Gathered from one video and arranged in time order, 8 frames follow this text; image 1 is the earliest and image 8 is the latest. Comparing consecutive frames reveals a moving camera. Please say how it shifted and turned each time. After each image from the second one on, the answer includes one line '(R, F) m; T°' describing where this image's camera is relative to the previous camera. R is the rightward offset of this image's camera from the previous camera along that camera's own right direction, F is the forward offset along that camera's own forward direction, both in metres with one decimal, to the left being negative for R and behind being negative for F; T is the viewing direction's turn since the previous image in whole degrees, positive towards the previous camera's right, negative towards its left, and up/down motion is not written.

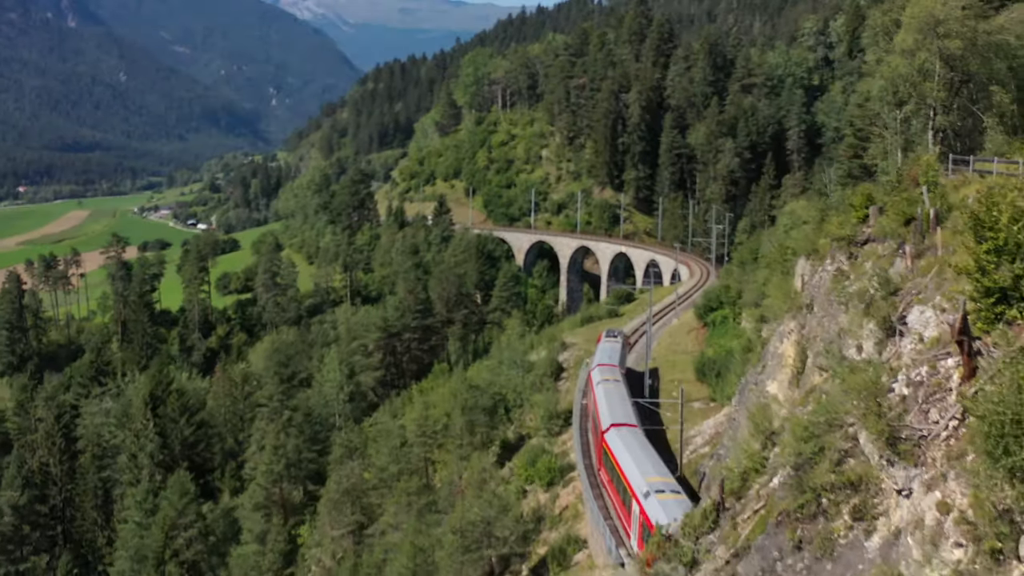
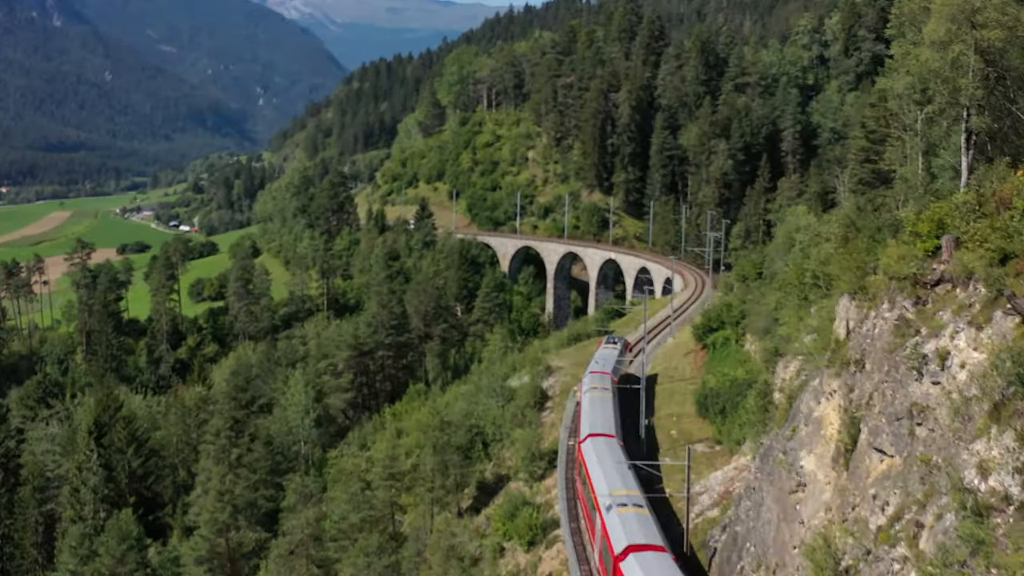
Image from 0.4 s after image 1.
(+0.3, +4.0) m; +1°
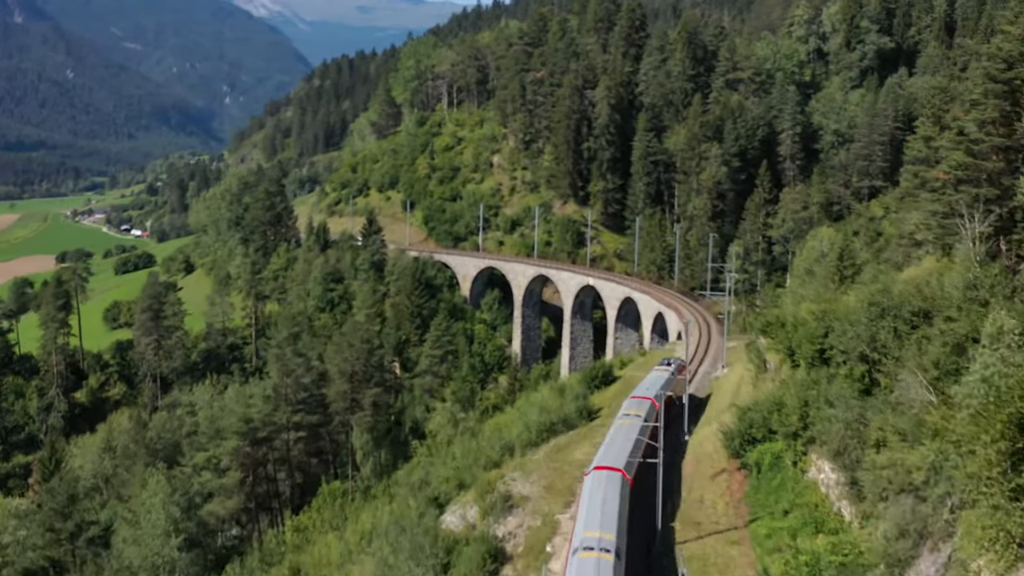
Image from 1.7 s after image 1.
(+0.7, +12.8) m; +1°
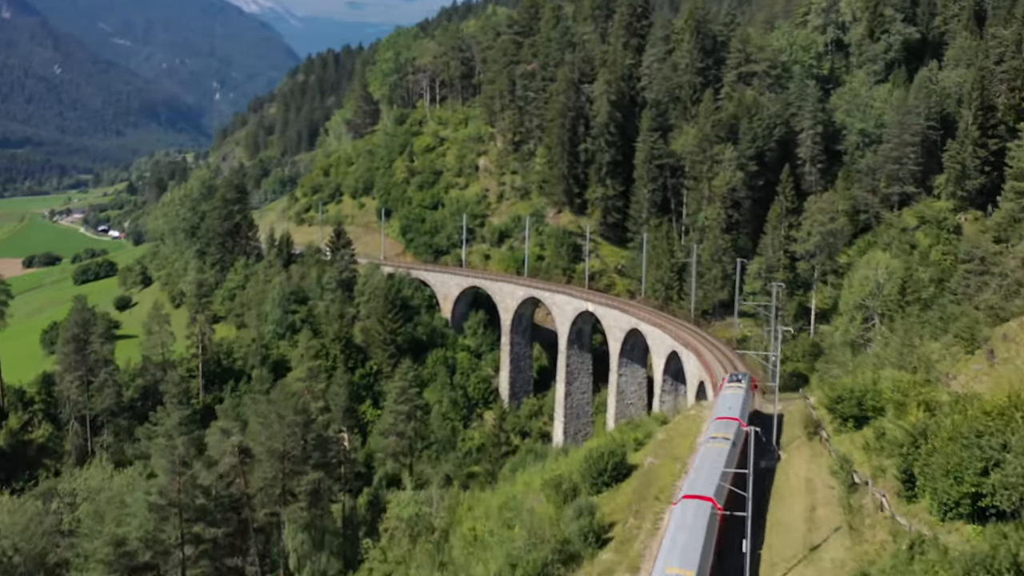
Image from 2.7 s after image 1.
(+0.3, +10.0) m; 0°
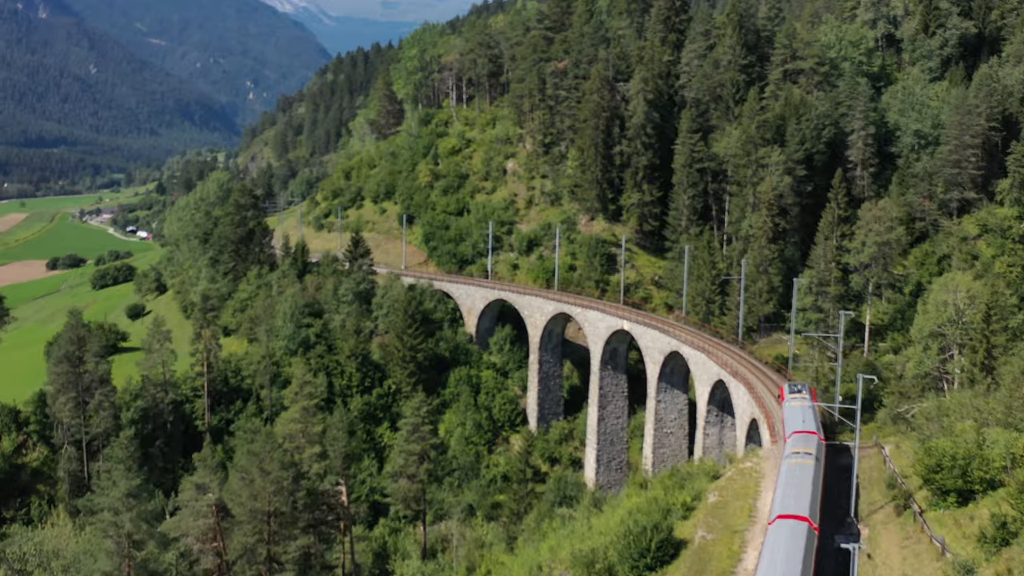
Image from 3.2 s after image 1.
(+0.2, +5.0) m; -2°
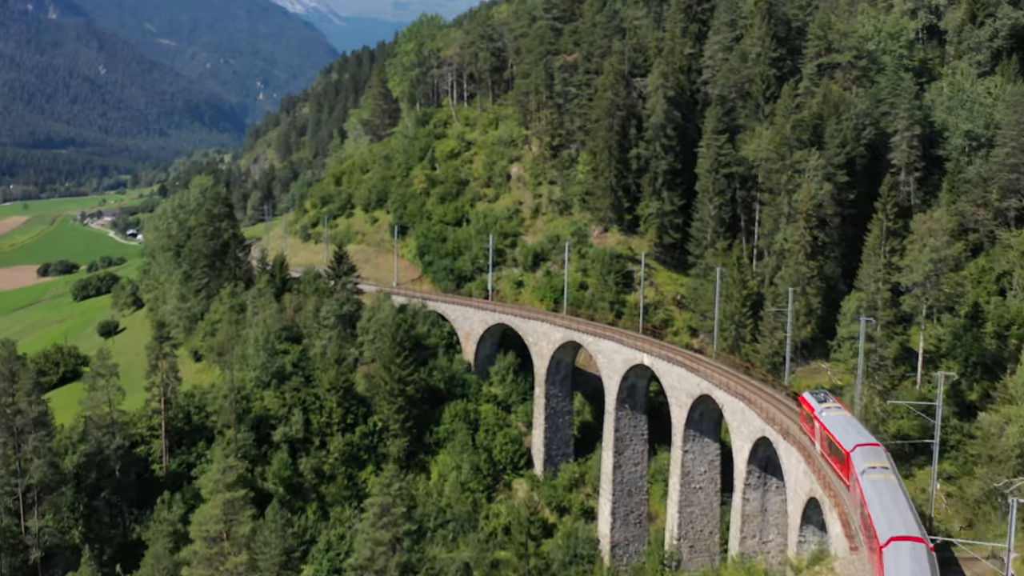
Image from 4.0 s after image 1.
(+0.4, +7.9) m; -1°
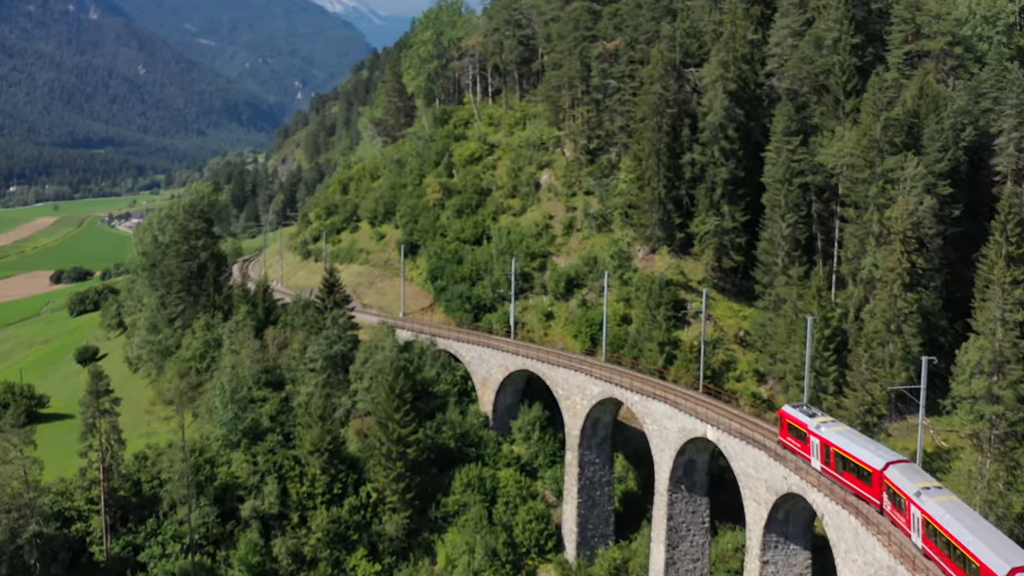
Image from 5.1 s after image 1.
(+0.5, +10.9) m; -2°
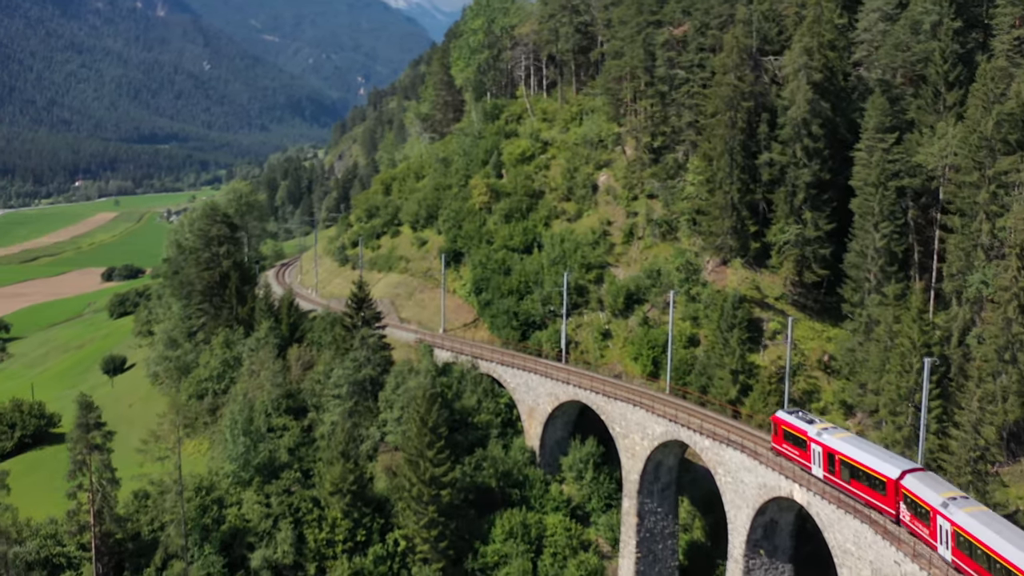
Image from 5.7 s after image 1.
(+0.3, +6.0) m; -3°
